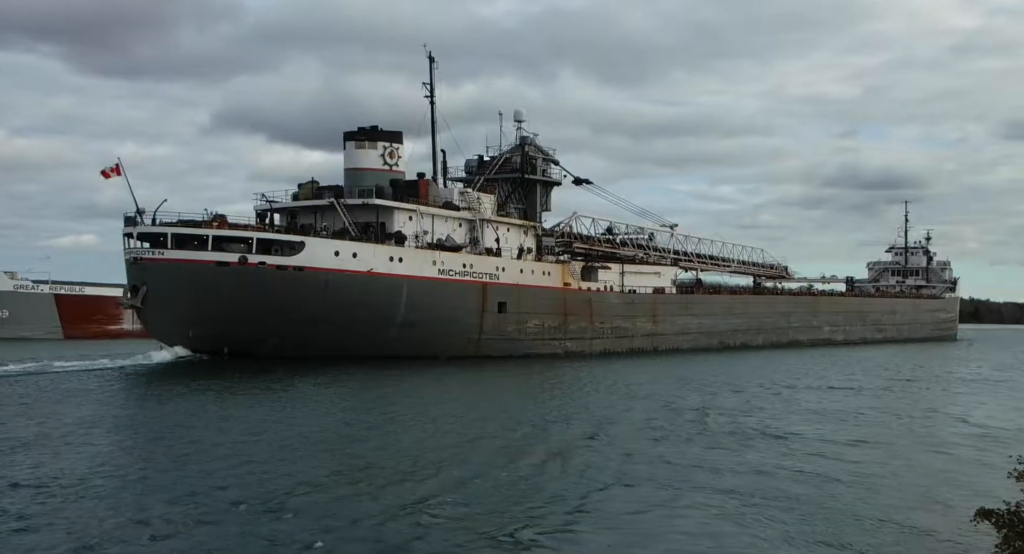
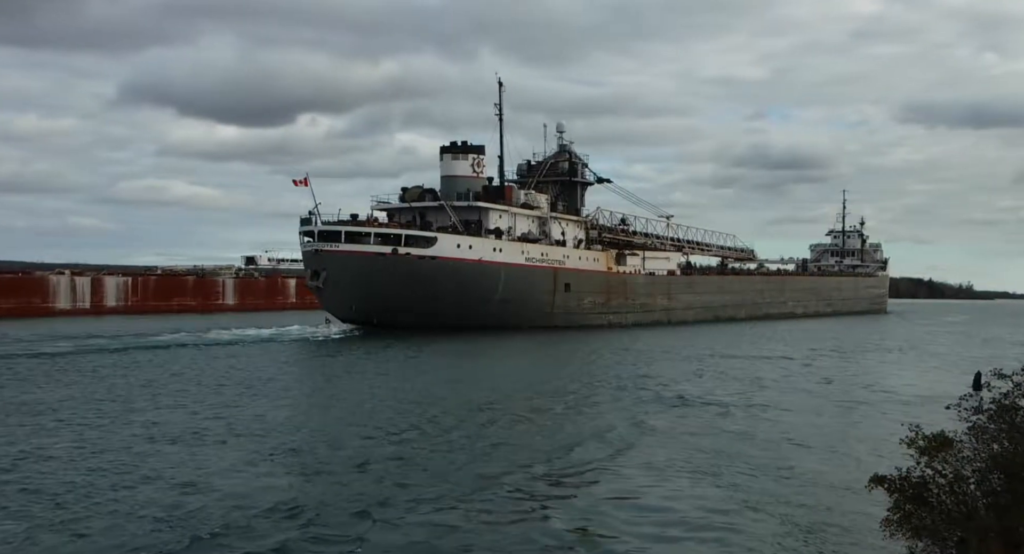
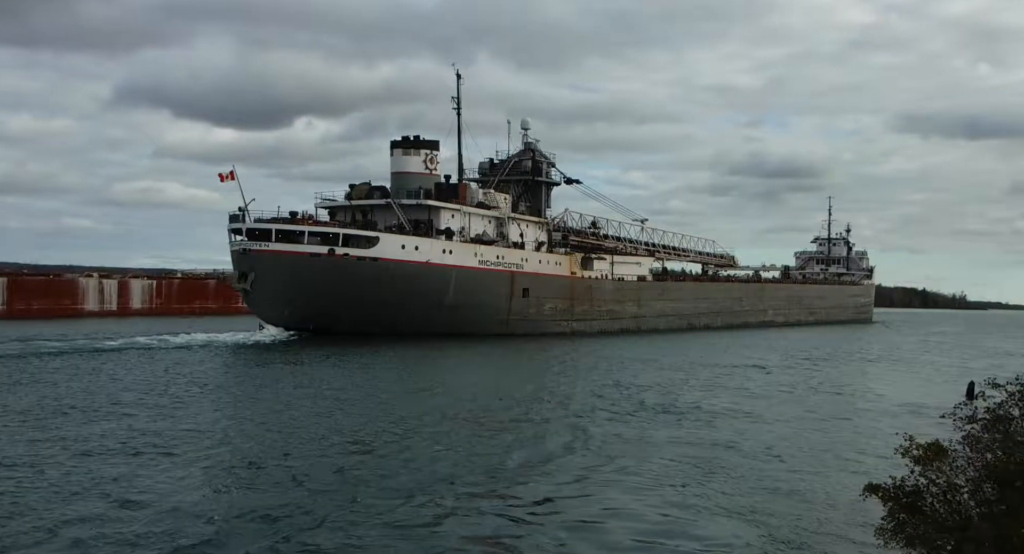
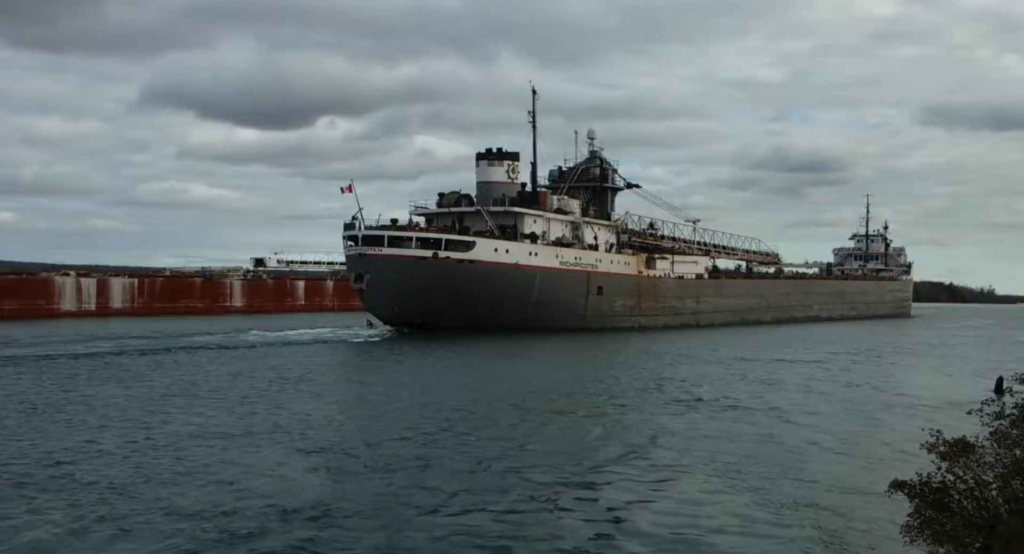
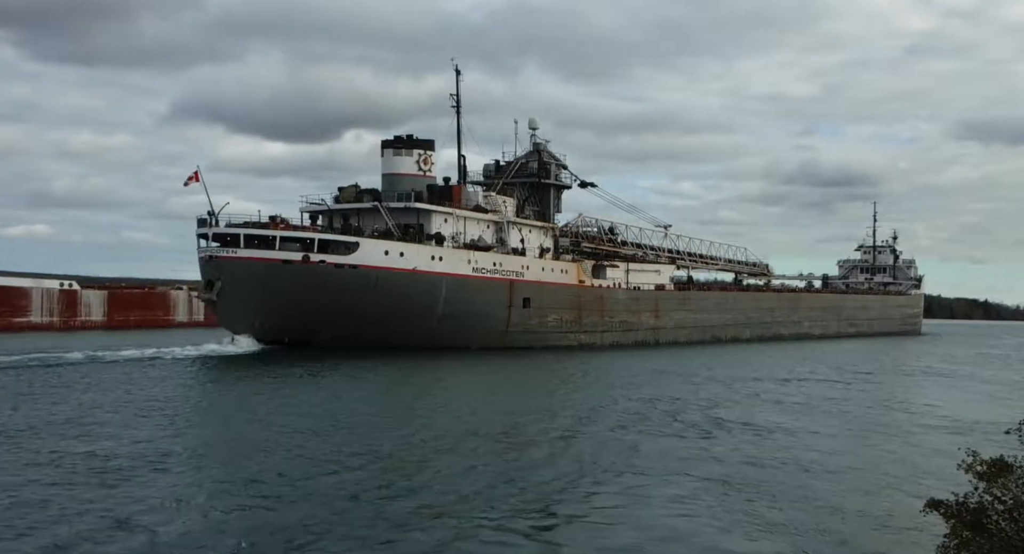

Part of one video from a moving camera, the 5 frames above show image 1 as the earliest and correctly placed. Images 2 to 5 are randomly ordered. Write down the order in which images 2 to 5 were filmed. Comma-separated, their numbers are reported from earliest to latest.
5, 3, 2, 4
